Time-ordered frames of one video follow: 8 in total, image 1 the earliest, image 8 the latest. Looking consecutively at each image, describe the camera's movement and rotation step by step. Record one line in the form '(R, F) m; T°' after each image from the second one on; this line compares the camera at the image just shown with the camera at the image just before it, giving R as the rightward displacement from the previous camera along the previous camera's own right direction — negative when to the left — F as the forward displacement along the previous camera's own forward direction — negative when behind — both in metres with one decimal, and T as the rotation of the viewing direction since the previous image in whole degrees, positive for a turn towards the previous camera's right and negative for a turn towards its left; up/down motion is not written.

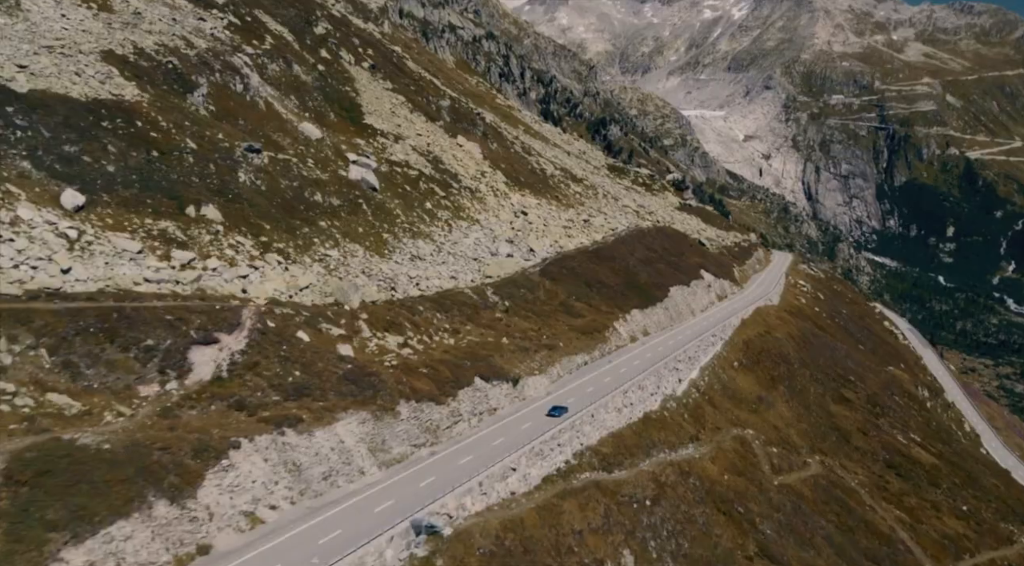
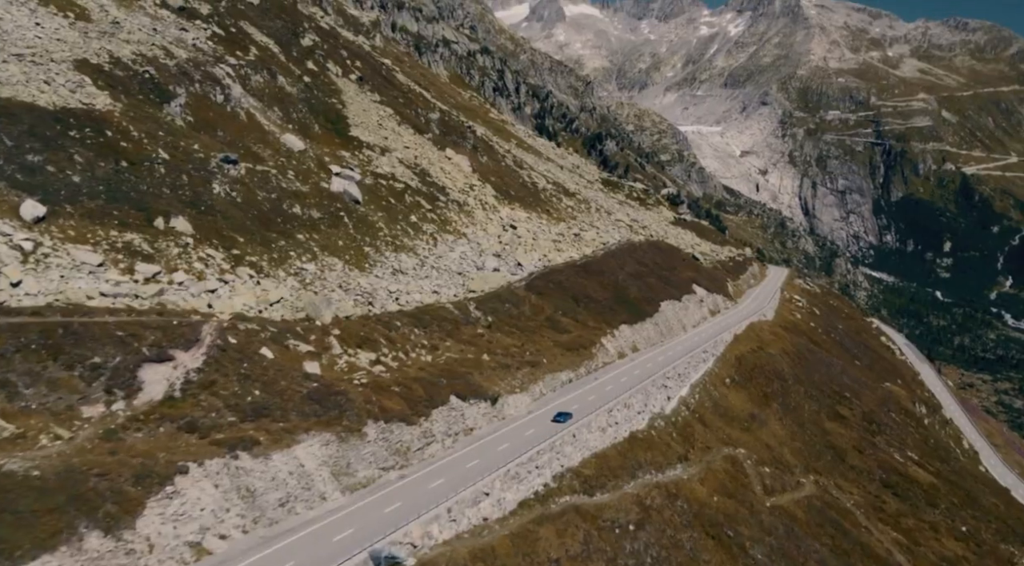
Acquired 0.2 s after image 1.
(+1.2, +1.7) m; 0°
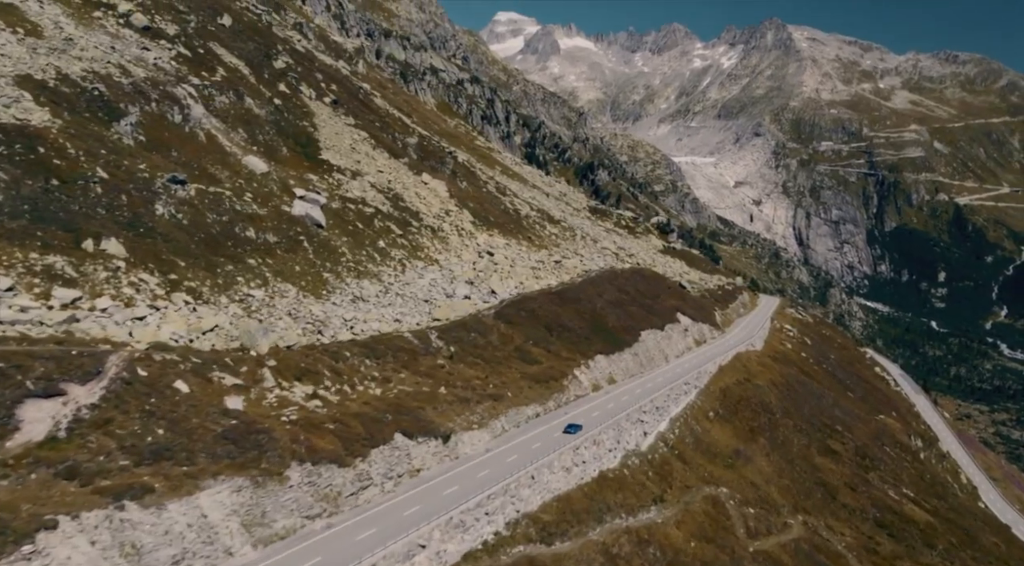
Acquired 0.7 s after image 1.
(+2.3, +3.6) m; 0°
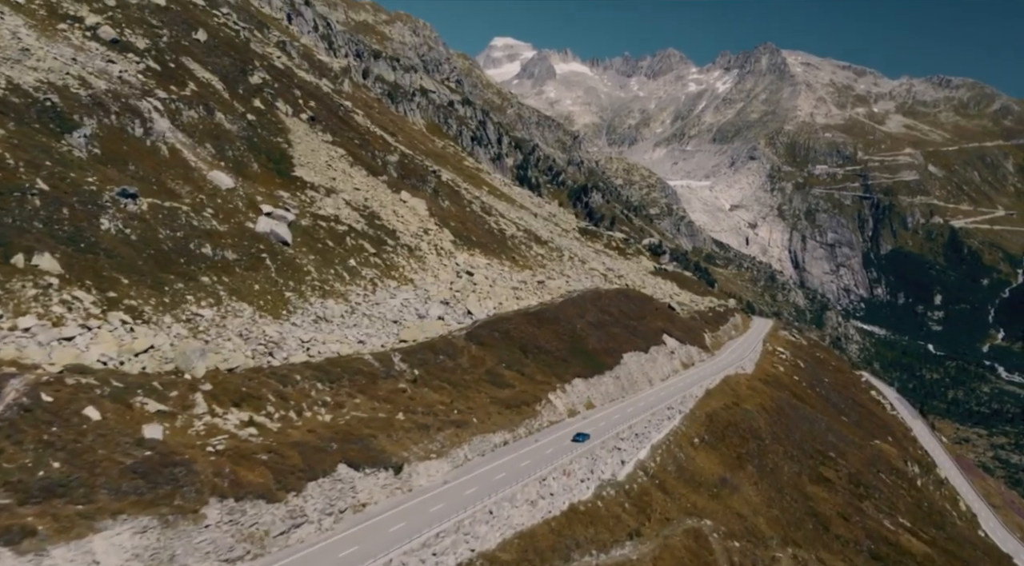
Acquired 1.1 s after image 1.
(+2.0, +3.1) m; 0°
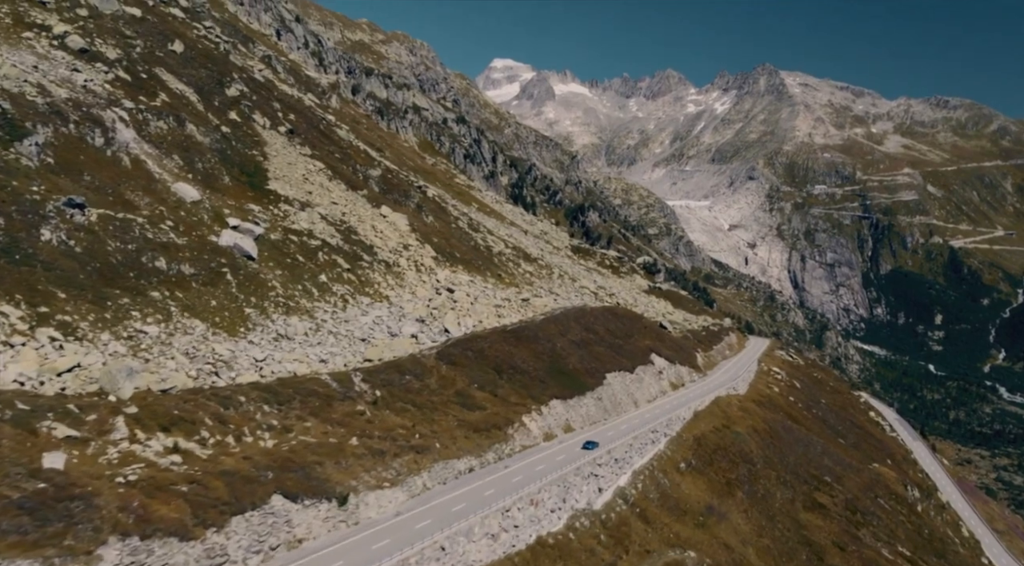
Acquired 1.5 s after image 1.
(+2.1, +3.1) m; 0°
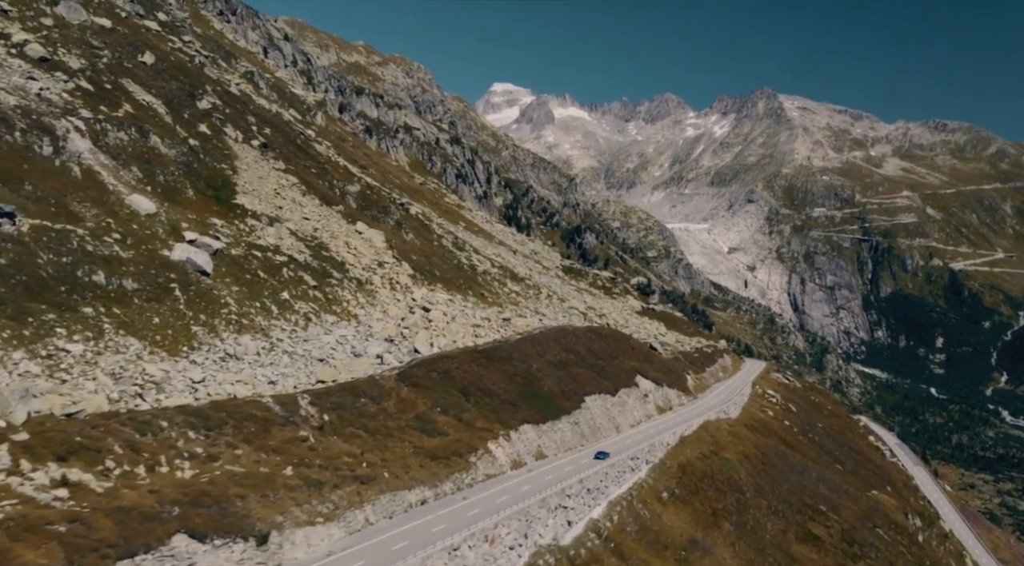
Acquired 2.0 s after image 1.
(+2.4, +3.7) m; 0°
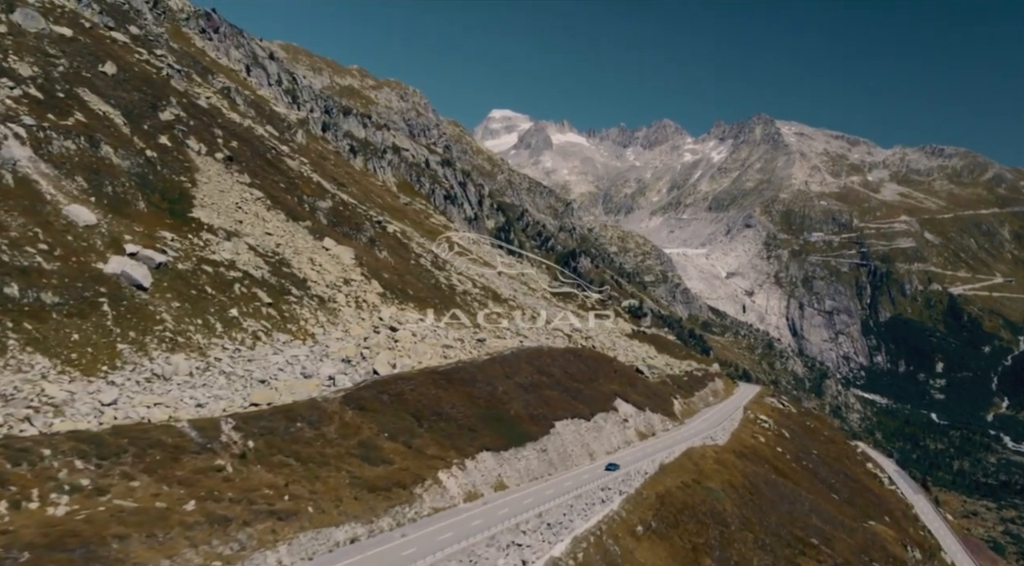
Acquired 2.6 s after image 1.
(+2.8, +4.4) m; 0°
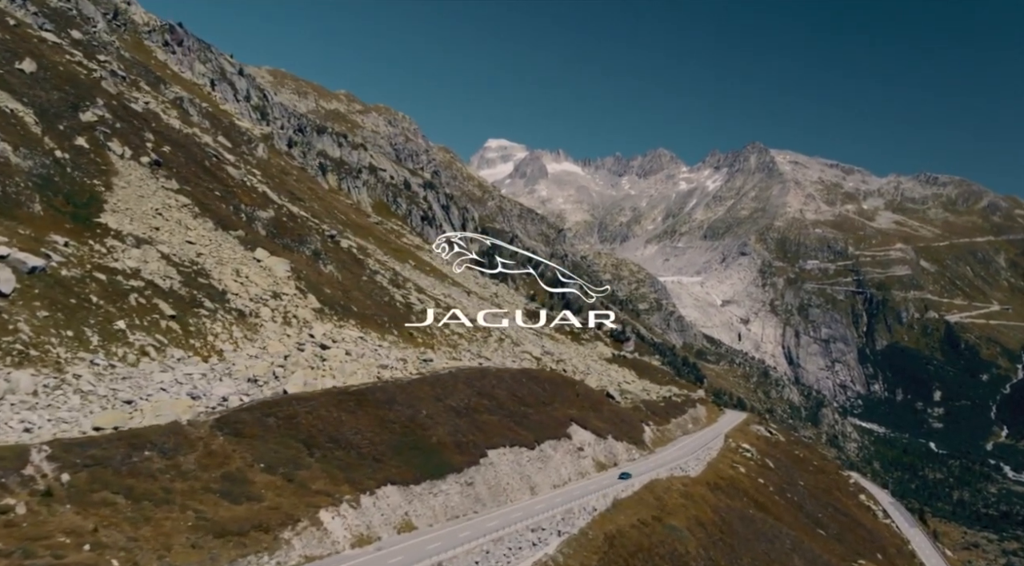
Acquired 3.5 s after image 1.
(+5.0, +7.6) m; 0°
